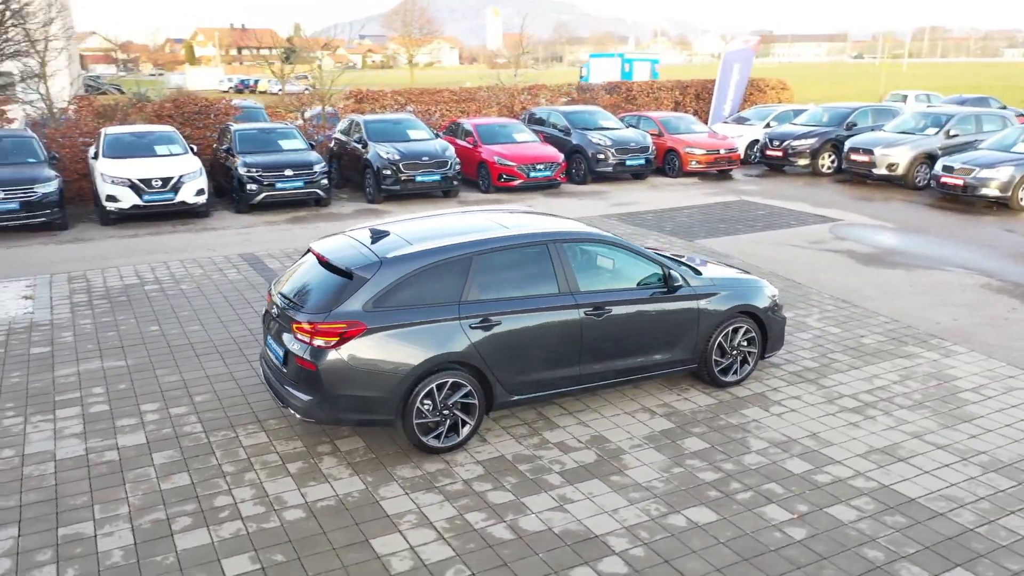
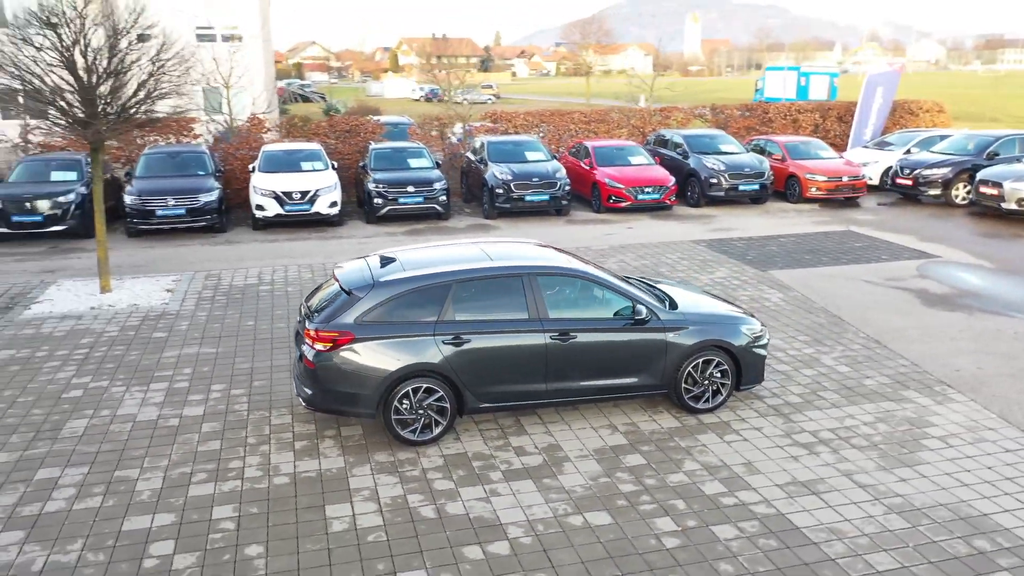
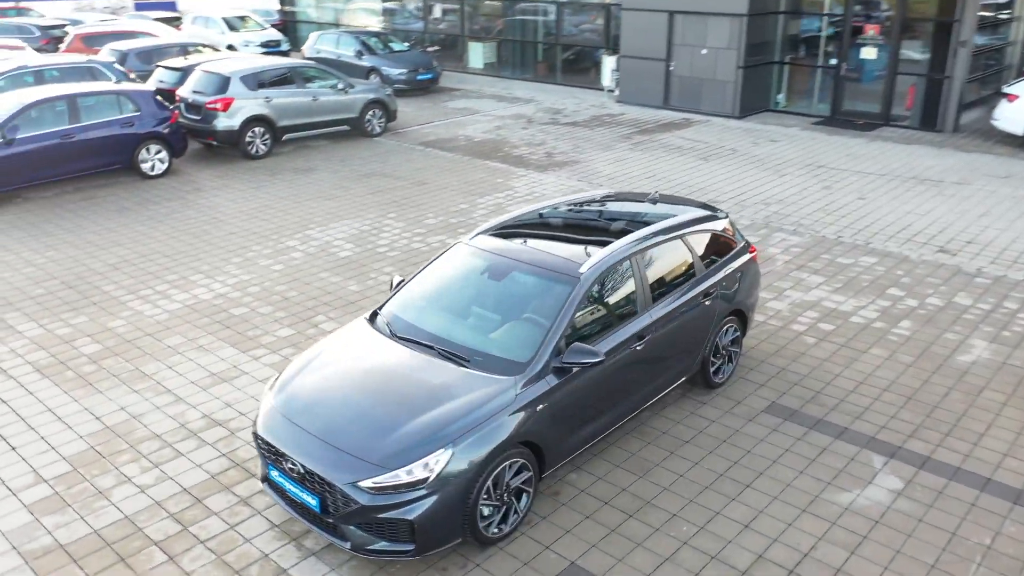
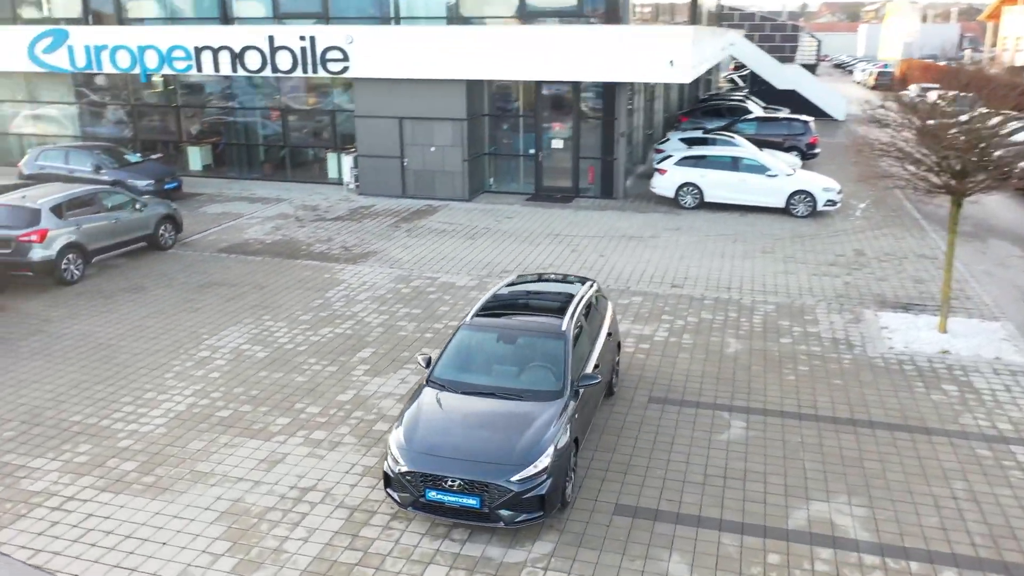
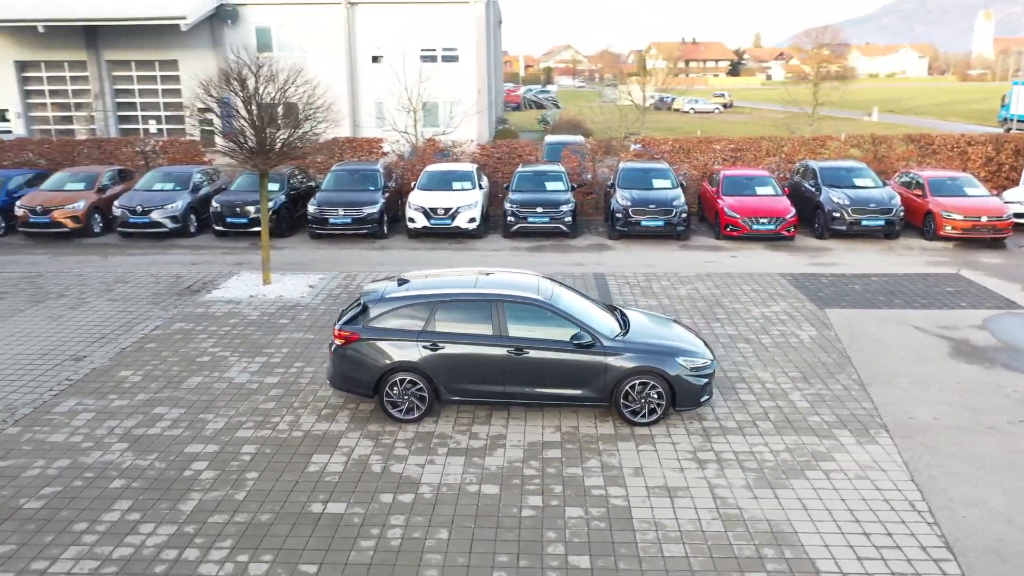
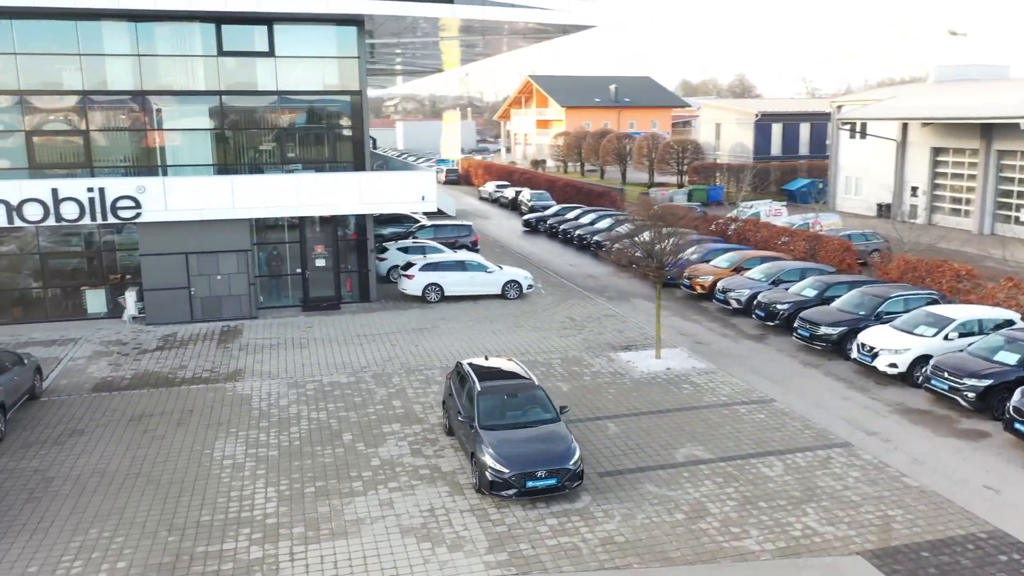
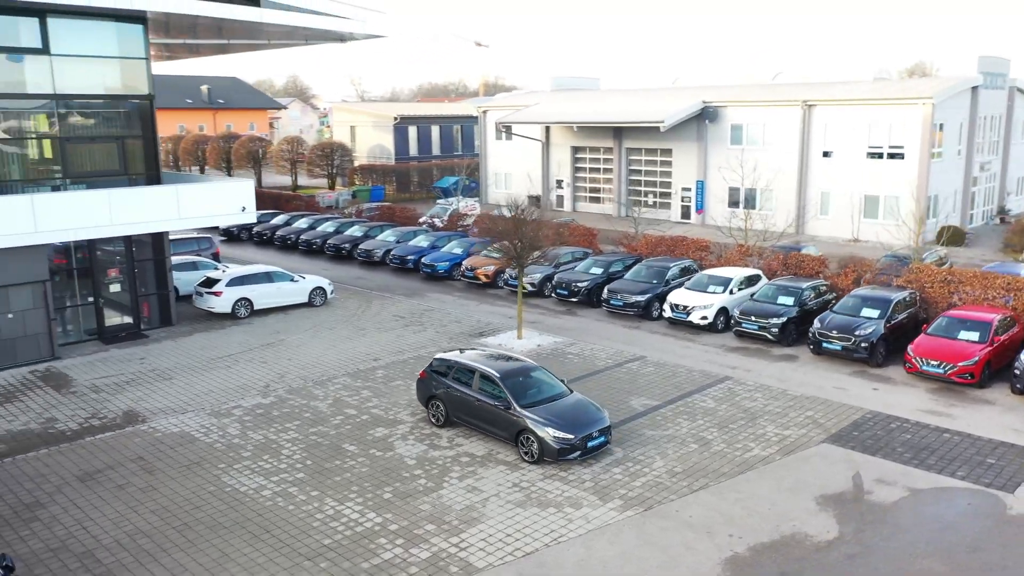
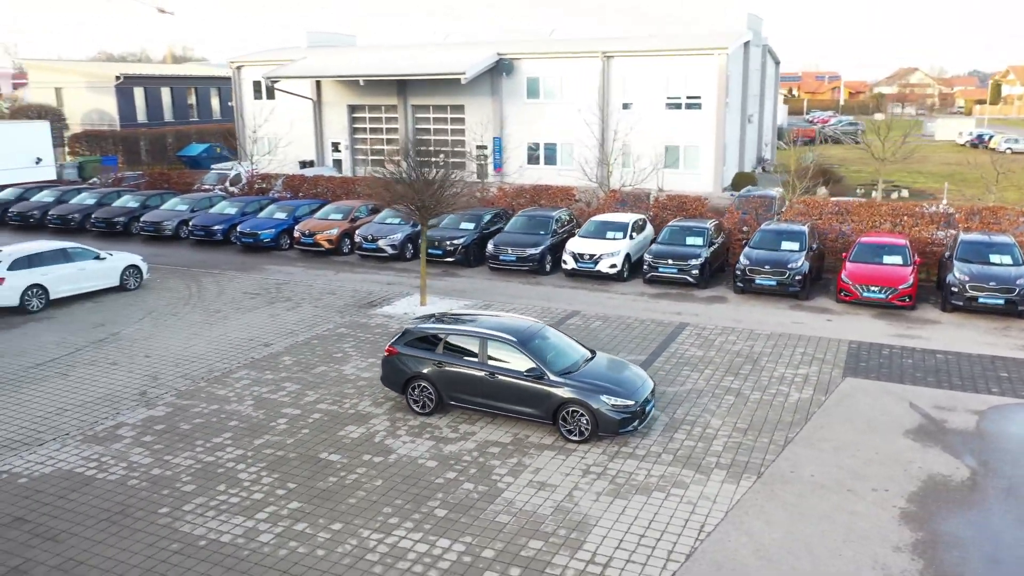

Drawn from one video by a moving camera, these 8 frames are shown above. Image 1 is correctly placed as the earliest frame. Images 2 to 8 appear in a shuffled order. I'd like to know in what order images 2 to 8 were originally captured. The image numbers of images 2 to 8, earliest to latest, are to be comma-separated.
2, 5, 8, 7, 6, 4, 3
